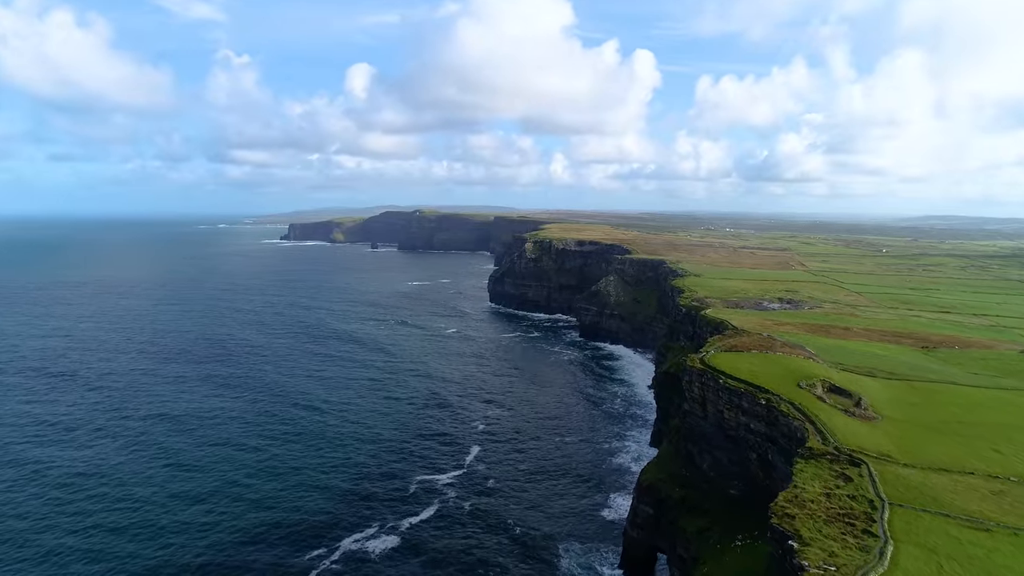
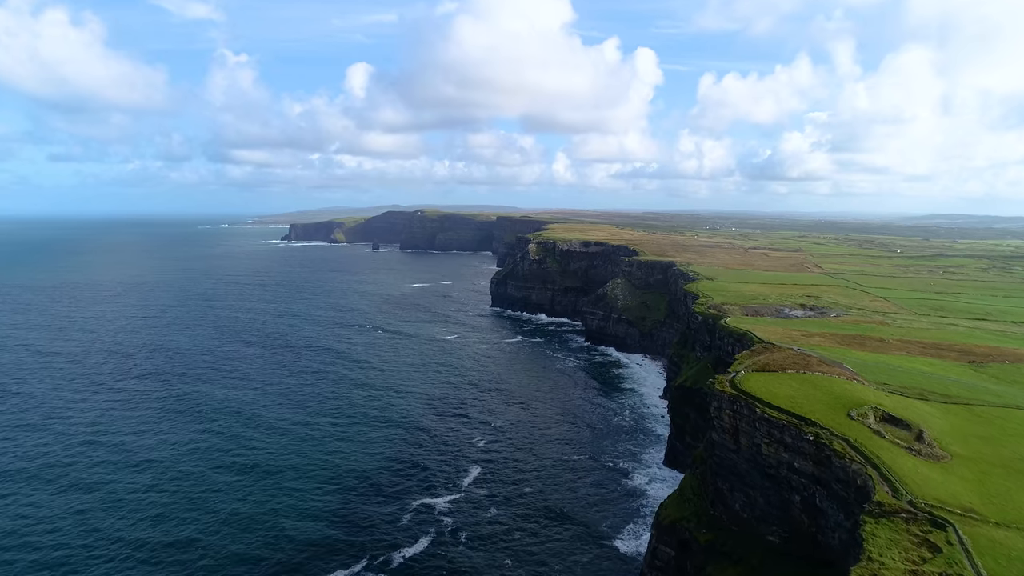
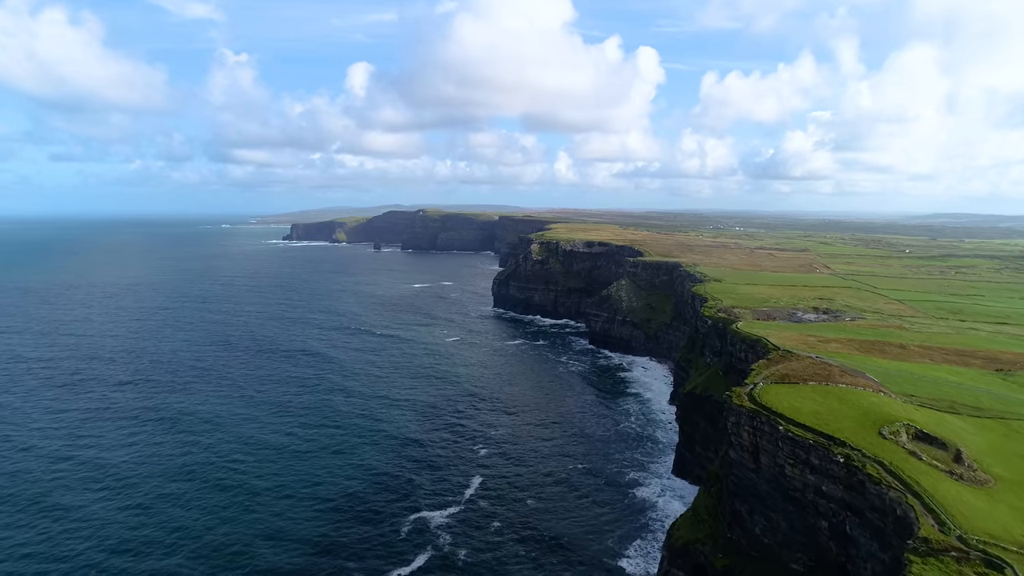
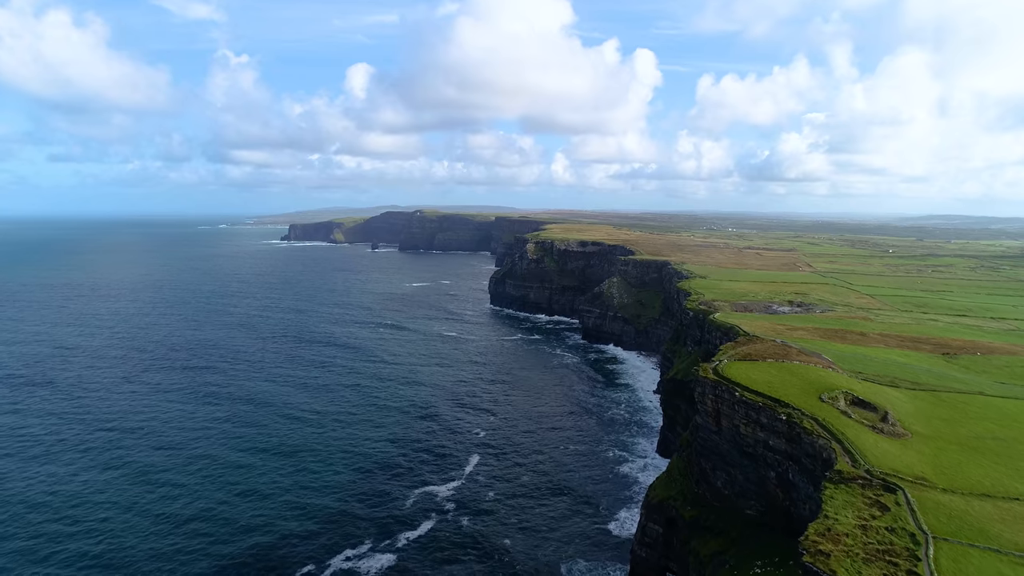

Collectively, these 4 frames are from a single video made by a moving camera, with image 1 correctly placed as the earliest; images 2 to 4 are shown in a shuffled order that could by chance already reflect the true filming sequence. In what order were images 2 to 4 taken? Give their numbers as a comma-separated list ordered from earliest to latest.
4, 2, 3
